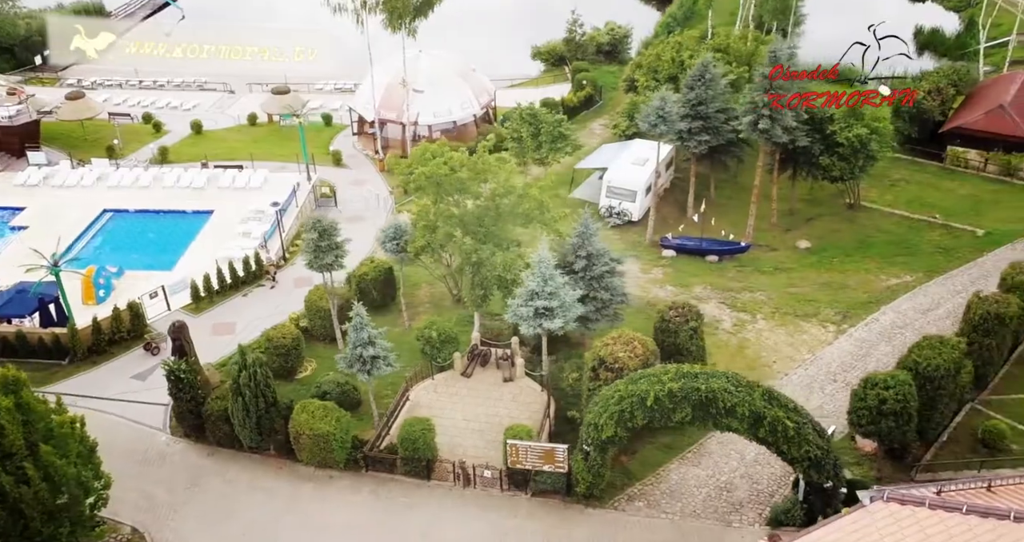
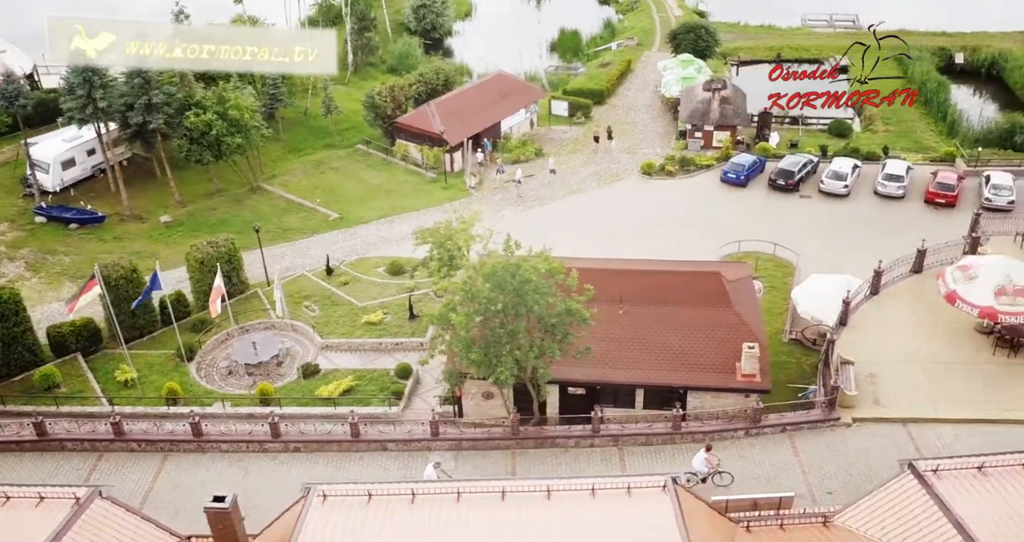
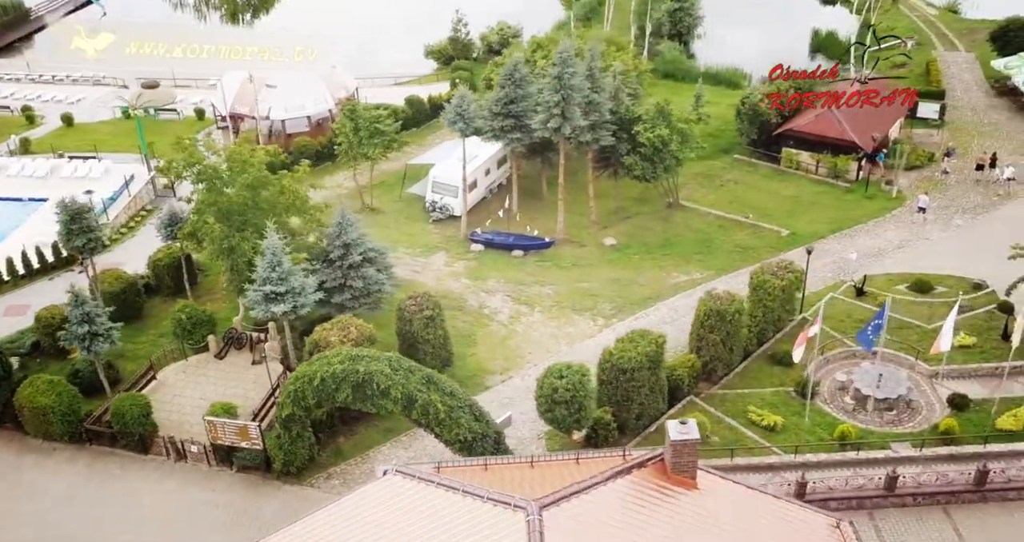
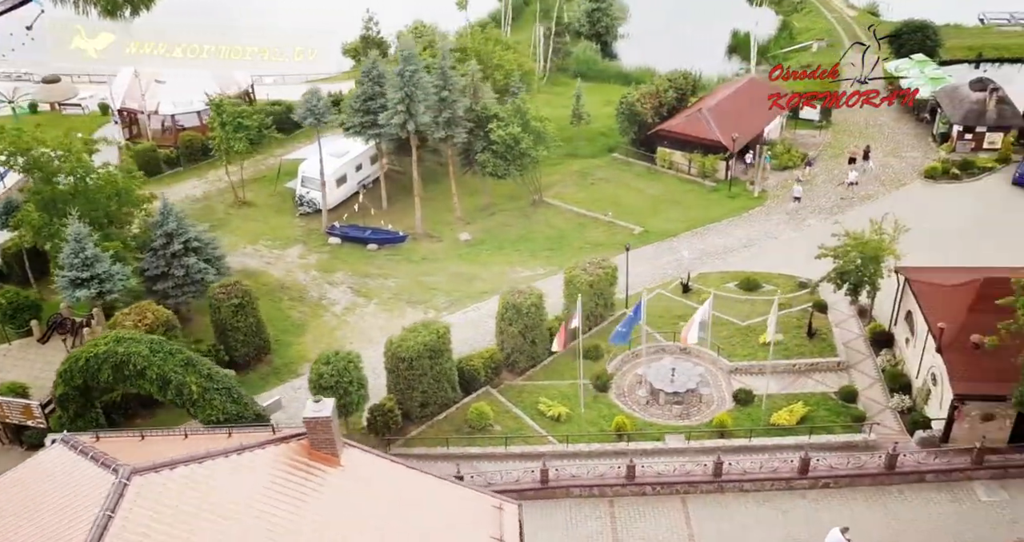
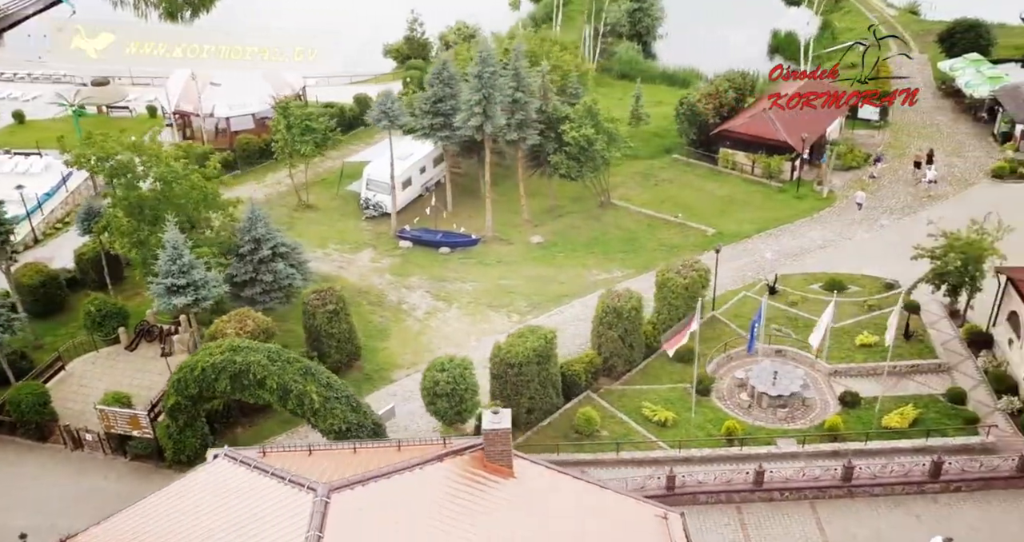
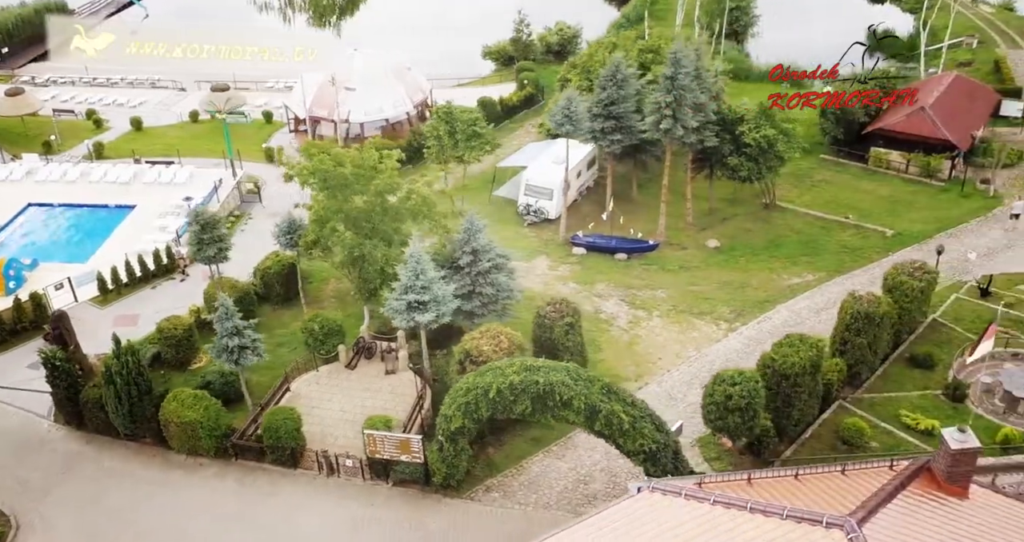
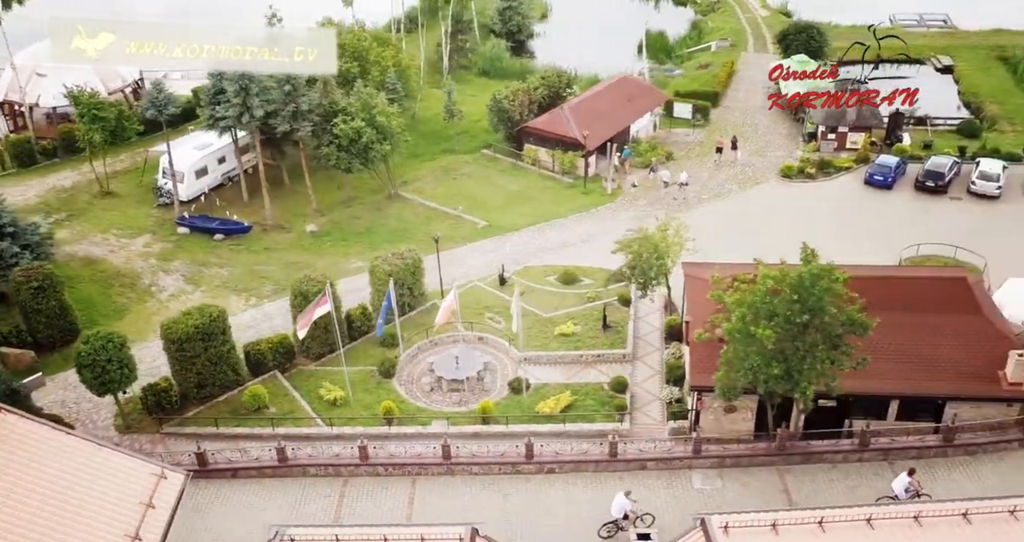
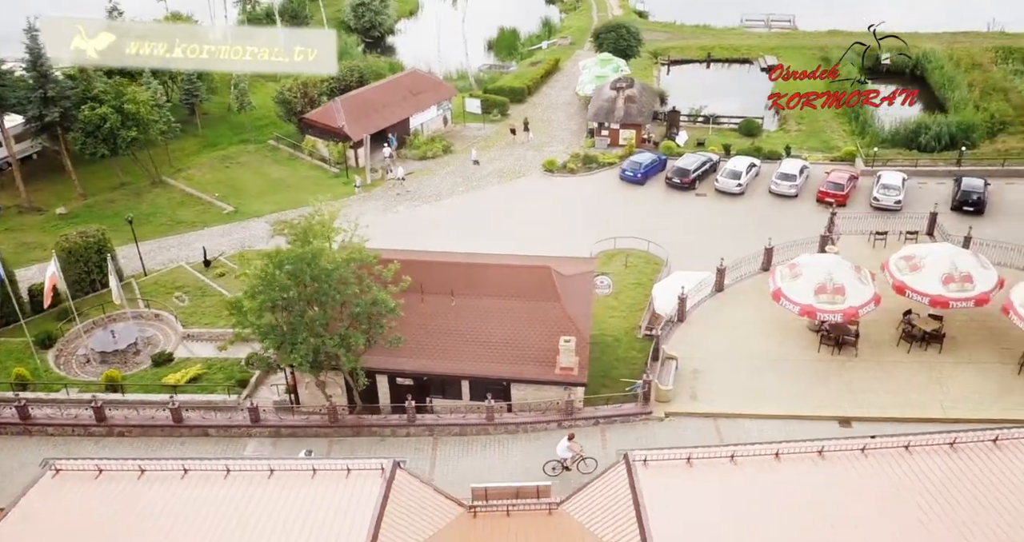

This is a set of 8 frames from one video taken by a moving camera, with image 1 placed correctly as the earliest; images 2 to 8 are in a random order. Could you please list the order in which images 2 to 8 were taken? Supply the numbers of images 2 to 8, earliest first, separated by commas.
6, 3, 5, 4, 7, 2, 8
